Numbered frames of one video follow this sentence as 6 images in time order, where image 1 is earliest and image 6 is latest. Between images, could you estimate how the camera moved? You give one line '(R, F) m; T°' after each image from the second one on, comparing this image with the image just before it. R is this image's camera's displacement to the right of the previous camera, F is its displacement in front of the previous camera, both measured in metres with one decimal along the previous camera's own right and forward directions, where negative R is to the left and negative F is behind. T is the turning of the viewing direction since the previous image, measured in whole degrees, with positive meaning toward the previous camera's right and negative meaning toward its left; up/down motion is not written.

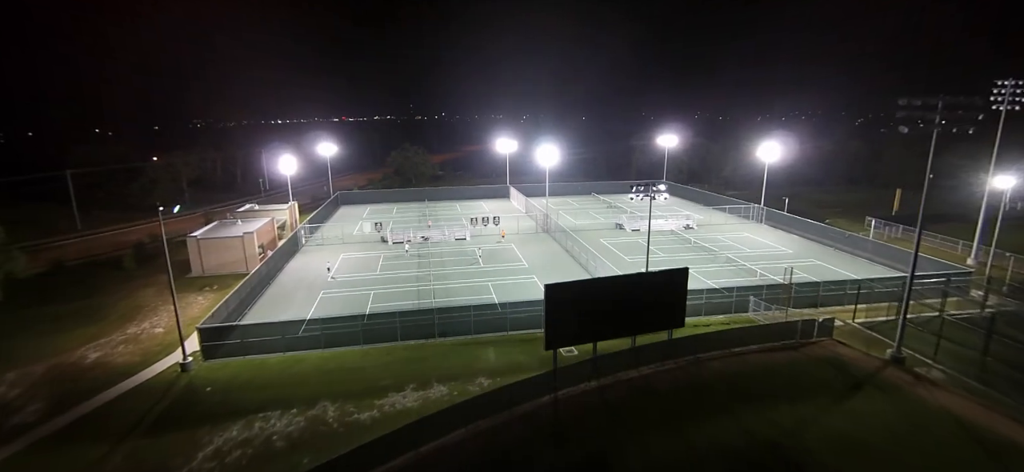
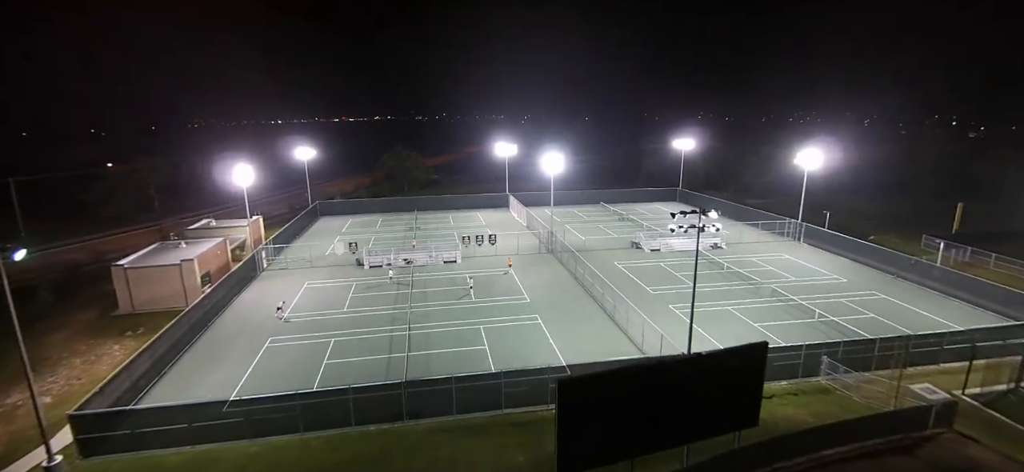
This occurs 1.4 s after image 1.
(+0.1, +5.0) m; 0°
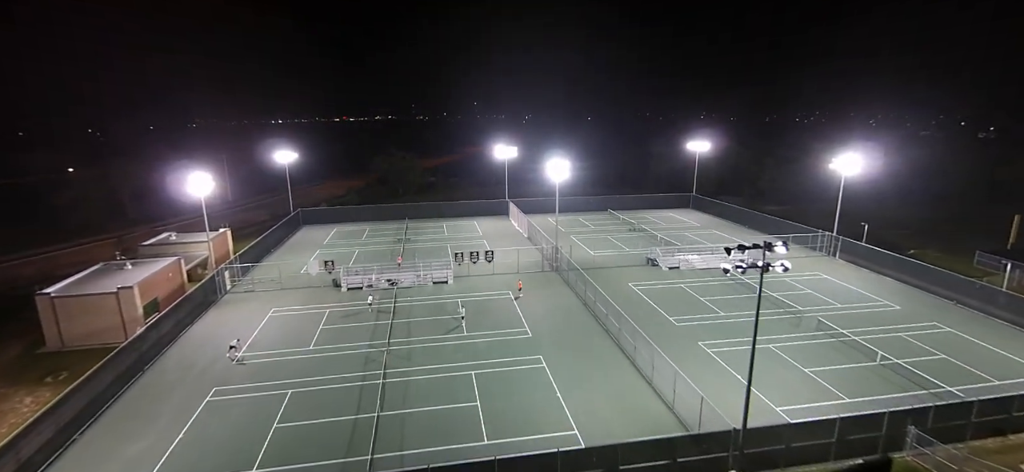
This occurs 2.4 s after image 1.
(+0.1, +3.5) m; 0°
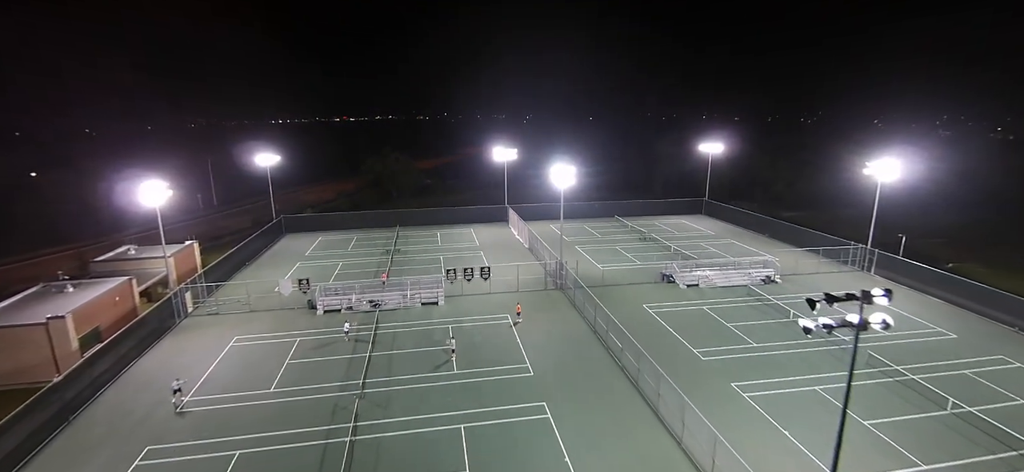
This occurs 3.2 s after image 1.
(+0.1, +2.8) m; 0°
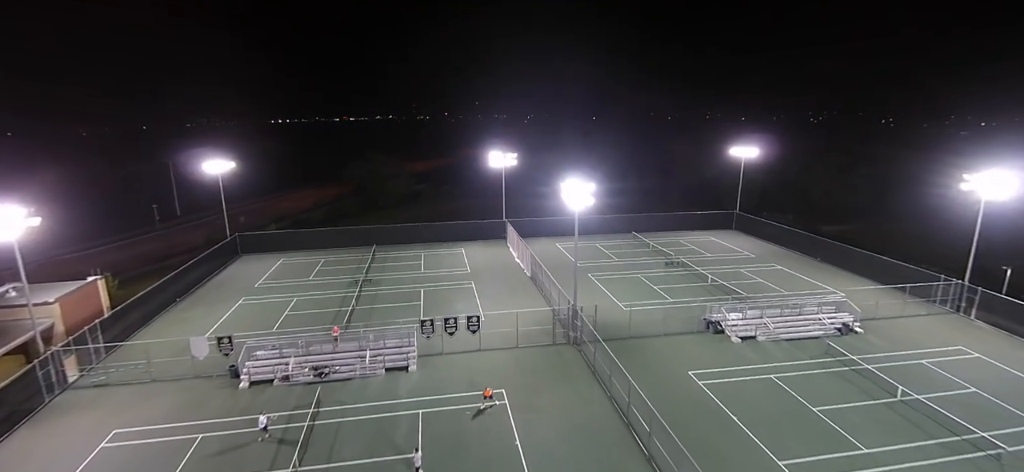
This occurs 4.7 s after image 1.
(+0.1, +5.7) m; 0°
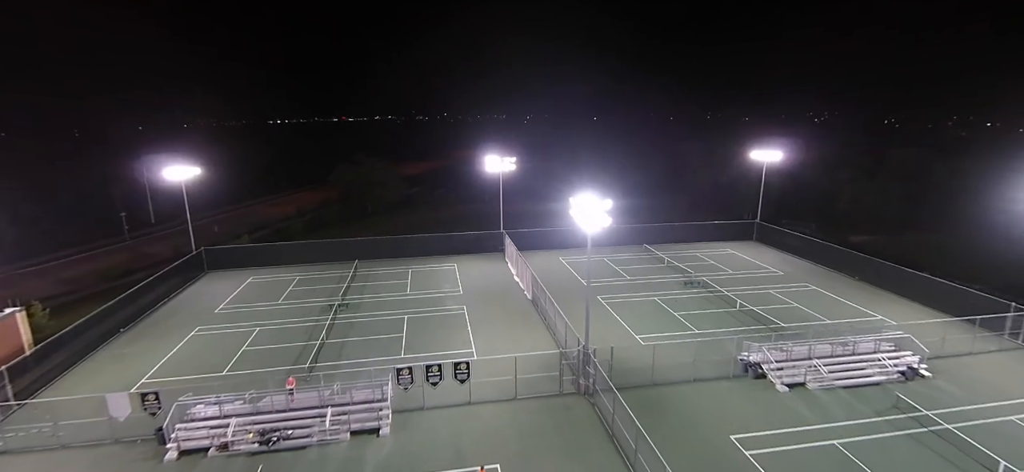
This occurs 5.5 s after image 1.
(+0.1, +3.1) m; 0°
